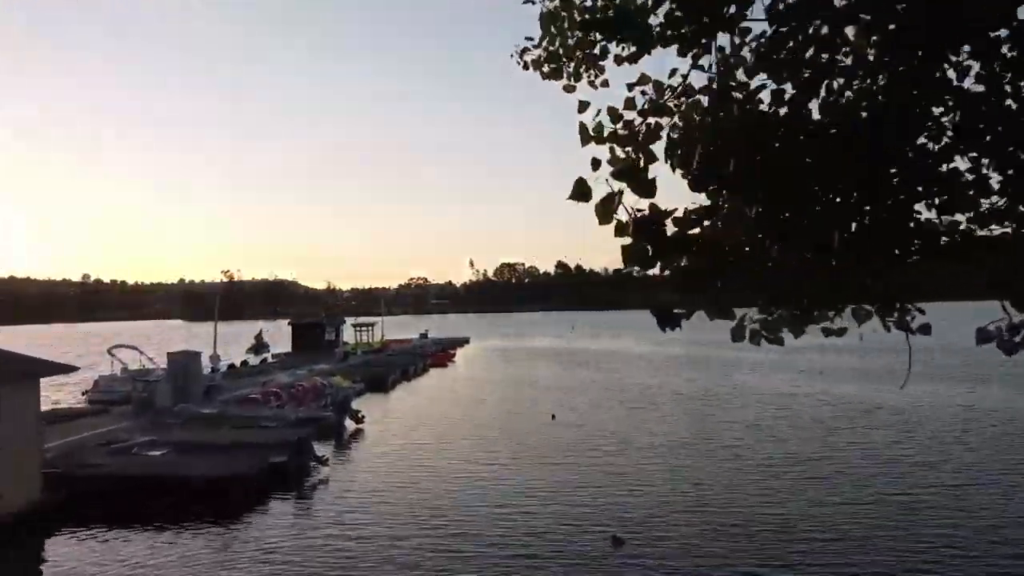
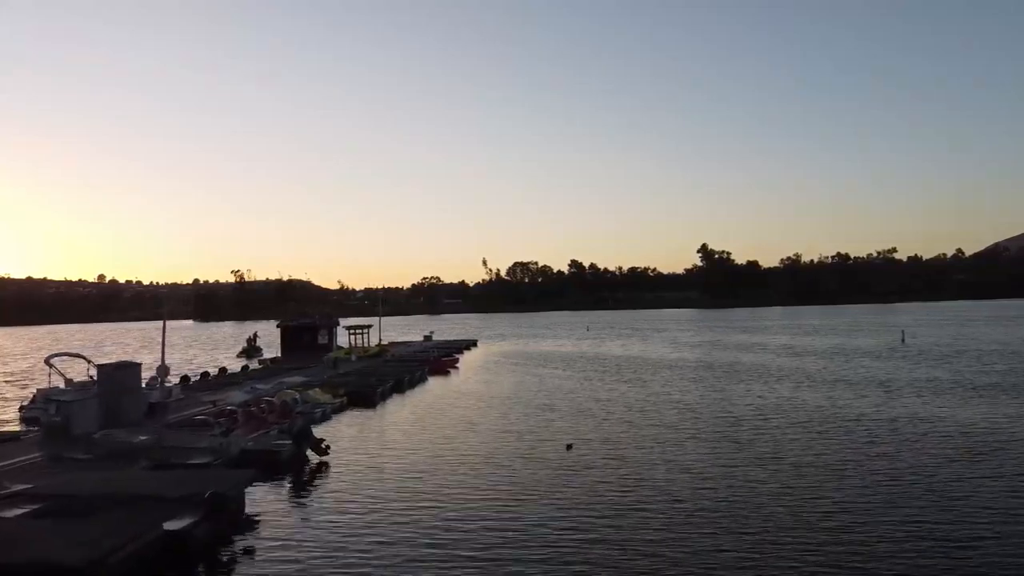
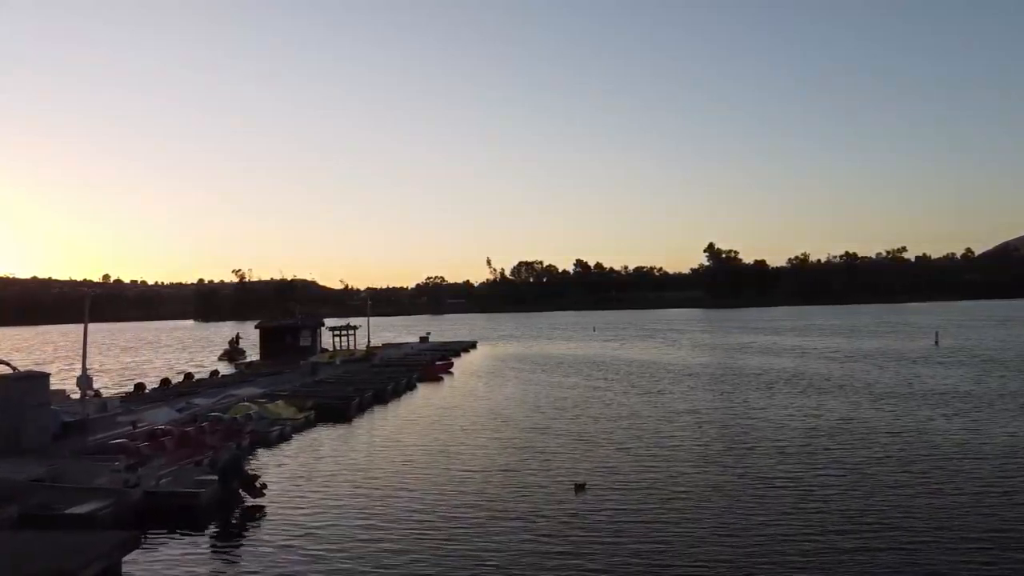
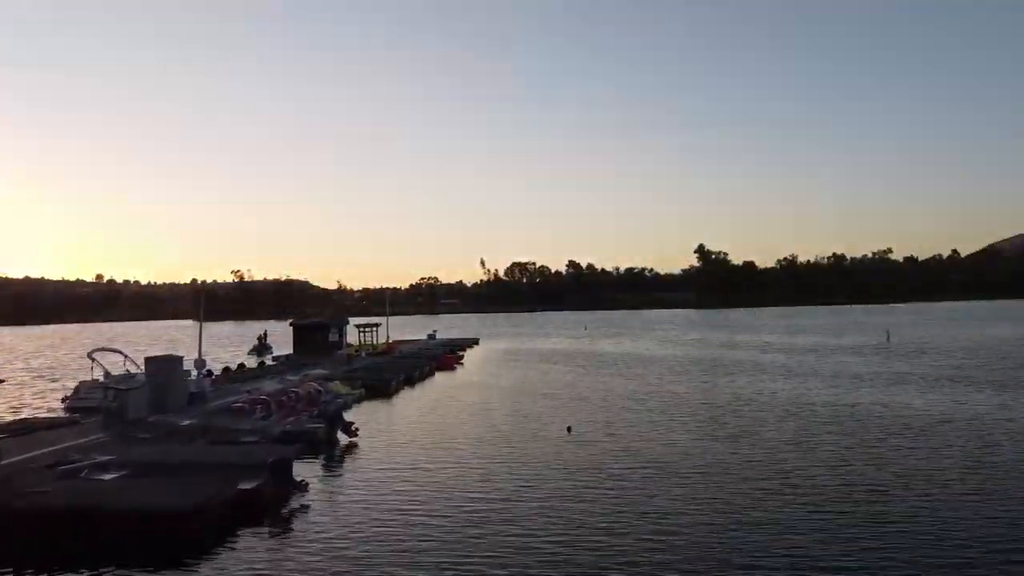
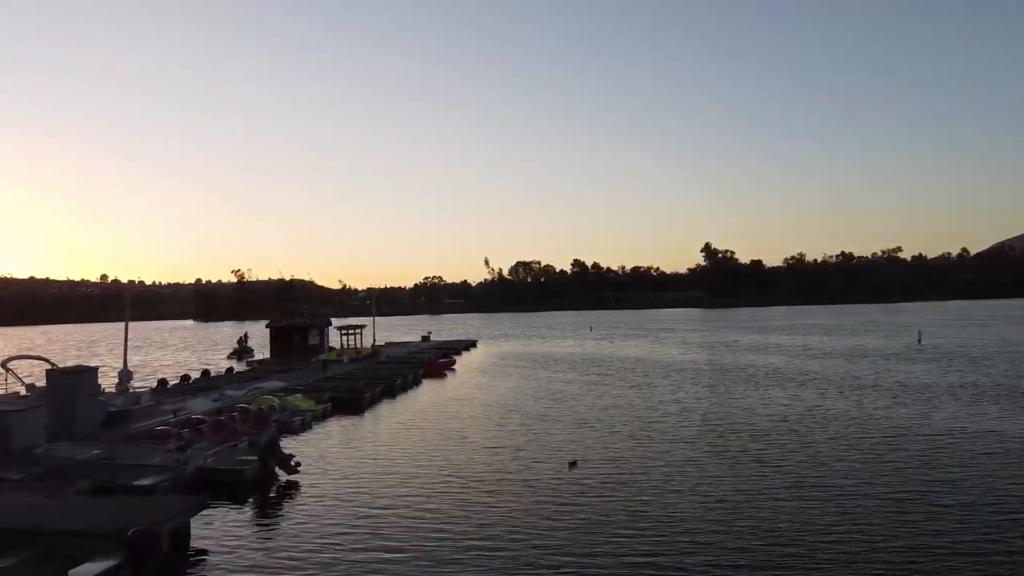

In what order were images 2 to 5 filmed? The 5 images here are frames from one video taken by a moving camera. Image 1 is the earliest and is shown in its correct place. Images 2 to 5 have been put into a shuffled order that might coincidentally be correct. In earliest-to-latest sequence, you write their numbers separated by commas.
4, 2, 5, 3
